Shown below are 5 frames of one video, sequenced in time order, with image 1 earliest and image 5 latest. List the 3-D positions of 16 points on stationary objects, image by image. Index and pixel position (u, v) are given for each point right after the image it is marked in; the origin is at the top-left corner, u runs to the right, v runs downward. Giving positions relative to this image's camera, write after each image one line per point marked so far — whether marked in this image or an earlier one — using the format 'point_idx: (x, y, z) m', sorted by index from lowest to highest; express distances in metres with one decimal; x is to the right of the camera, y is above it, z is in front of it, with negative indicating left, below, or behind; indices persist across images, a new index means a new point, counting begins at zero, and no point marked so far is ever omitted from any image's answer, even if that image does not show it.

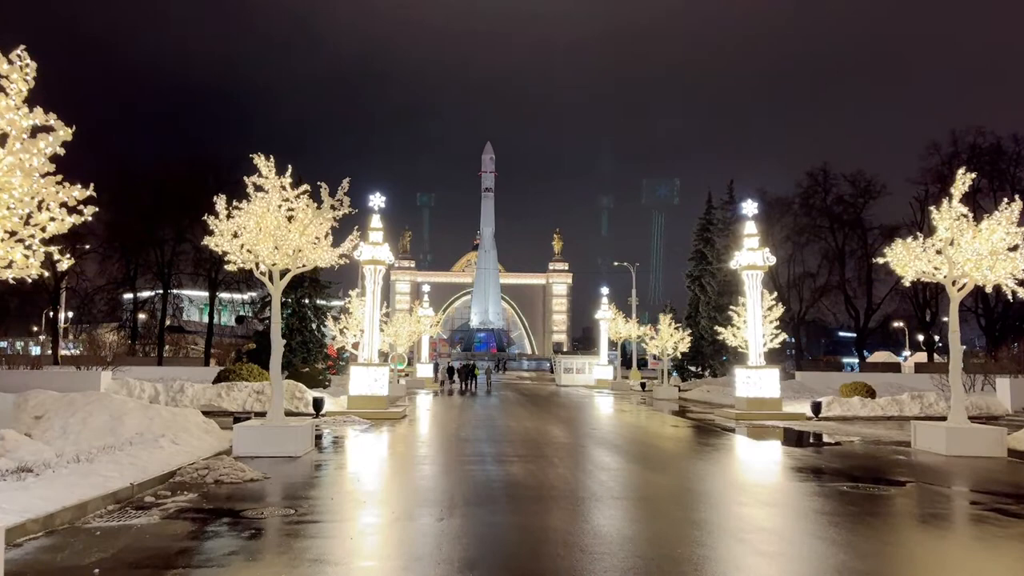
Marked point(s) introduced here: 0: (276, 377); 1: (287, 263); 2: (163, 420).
0: (-4.4, -1.7, +14.4) m
1: (-4.1, +0.5, +14.1) m
2: (-5.9, -2.2, +13.1) m
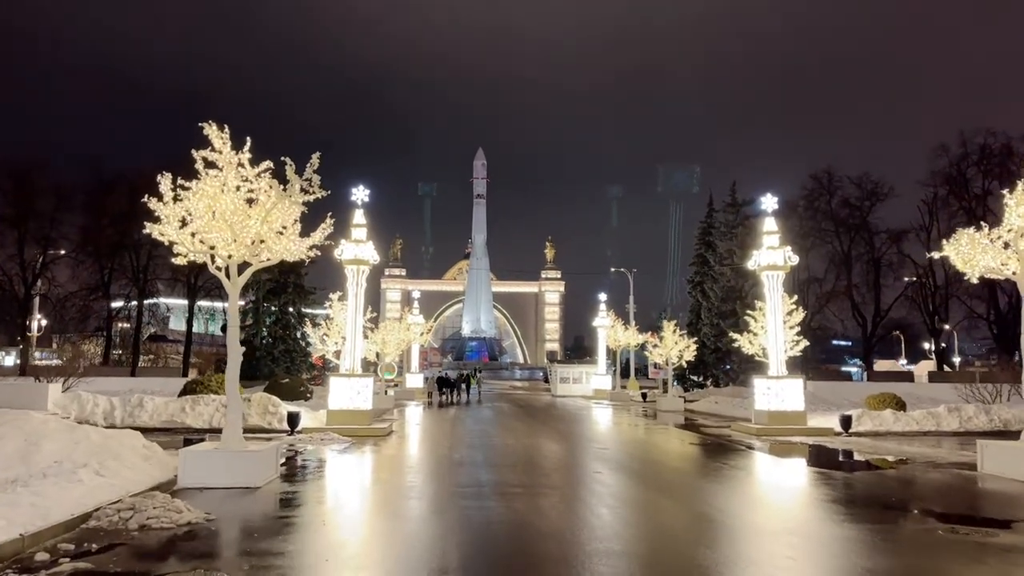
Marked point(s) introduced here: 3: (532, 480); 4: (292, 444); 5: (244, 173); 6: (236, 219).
0: (-4.3, -1.6, +12.1) m
1: (-4.0, +0.5, +11.8) m
2: (-5.9, -2.2, +10.8) m
3: (+0.3, -3.6, +14.7) m
4: (-5.2, -3.7, +18.4) m
5: (-4.1, +1.8, +11.8) m
6: (-4.1, +1.0, +11.5) m
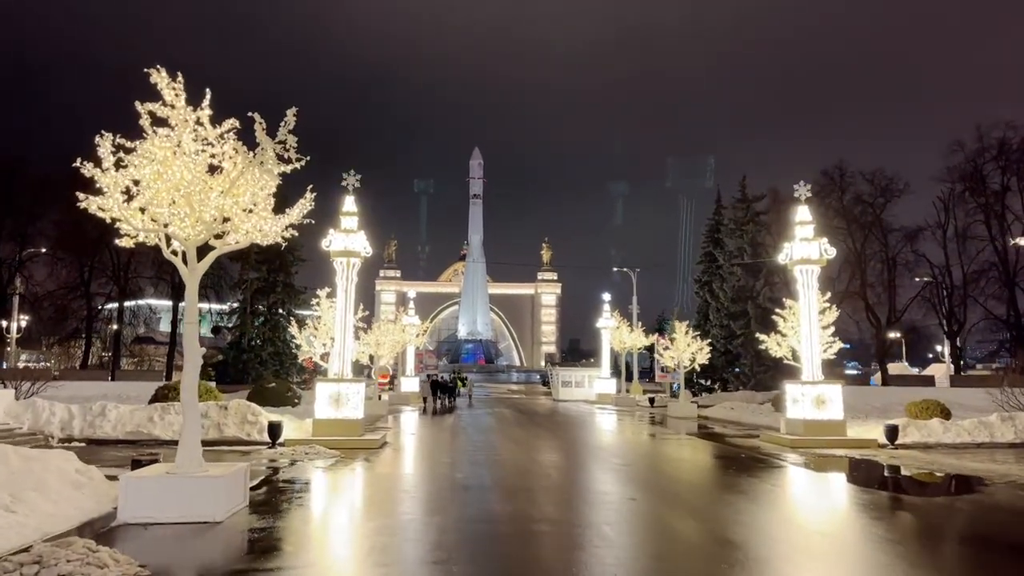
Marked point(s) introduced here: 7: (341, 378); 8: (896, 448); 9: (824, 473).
0: (-4.1, -1.5, +9.9) m
1: (-3.8, +0.7, +9.6) m
2: (-5.6, -2.0, +8.6) m
3: (+0.5, -3.5, +12.6) m
4: (-5.0, -3.6, +16.2) m
5: (-3.8, +1.9, +9.6) m
6: (-3.8, +1.2, +9.4) m
7: (-4.2, -2.2, +19.3) m
8: (+9.3, -3.9, +18.9) m
9: (+7.3, -4.3, +18.2) m
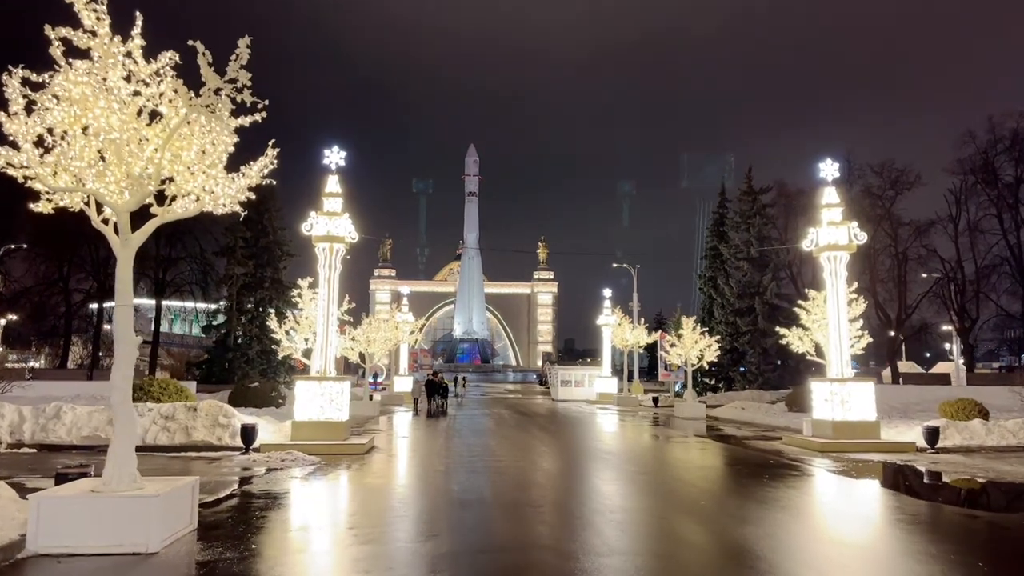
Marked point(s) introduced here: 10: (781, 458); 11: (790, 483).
0: (-4.0, -1.2, +8.1) m
1: (-3.7, +0.9, +7.8) m
2: (-5.5, -1.8, +6.8) m
3: (+0.5, -3.2, +10.8) m
4: (-5.0, -3.3, +14.4) m
5: (-3.7, +2.2, +7.8) m
6: (-3.8, +1.4, +7.6) m
7: (-4.2, -2.0, +17.4) m
8: (+9.3, -3.6, +17.1) m
9: (+7.3, -4.0, +16.4) m
10: (+6.3, -4.0, +18.4) m
11: (+6.0, -4.2, +16.8) m
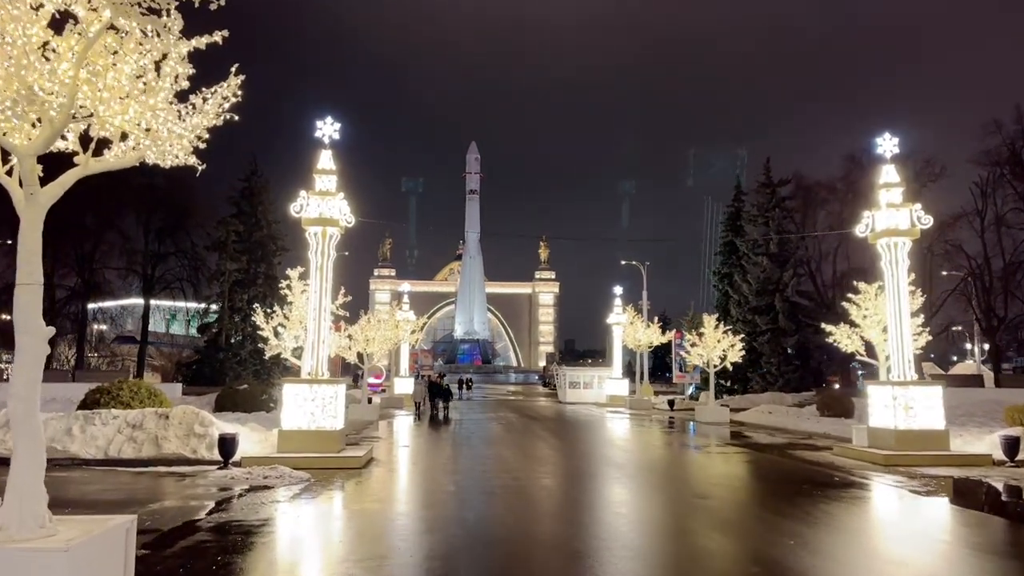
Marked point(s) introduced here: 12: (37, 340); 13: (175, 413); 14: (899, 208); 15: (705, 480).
0: (-3.7, -1.0, +6.0) m
1: (-3.4, +1.1, +5.7) m
2: (-5.2, -1.6, +4.7) m
3: (+0.9, -3.0, +8.6) m
4: (-4.6, -3.1, +12.3) m
5: (-3.4, +2.4, +5.6) m
6: (-3.4, +1.6, +5.4) m
7: (-3.9, -1.8, +15.3) m
8: (+9.6, -3.4, +15.0) m
9: (+7.6, -3.8, +14.3) m
10: (+6.7, -3.8, +16.2) m
11: (+6.4, -4.0, +14.7) m
12: (-3.6, -0.4, +6.1) m
13: (-6.4, -2.4, +15.0) m
14: (+8.1, +1.7, +16.3) m
15: (+4.9, -4.9, +19.6) m
